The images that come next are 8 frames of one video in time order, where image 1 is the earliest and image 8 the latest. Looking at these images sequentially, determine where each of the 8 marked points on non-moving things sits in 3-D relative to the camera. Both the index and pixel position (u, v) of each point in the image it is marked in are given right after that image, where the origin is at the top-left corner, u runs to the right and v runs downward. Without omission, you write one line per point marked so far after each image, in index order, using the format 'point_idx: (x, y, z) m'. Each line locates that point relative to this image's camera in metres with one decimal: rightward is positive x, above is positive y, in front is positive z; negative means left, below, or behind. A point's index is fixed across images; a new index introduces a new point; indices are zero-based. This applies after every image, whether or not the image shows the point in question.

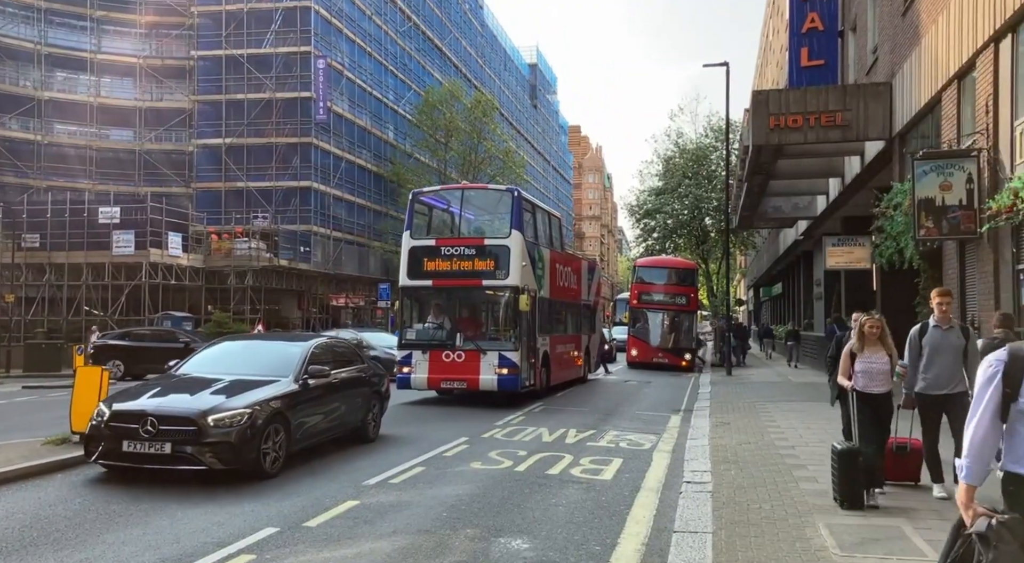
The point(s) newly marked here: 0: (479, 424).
0: (-0.6, -2.3, +13.0) m
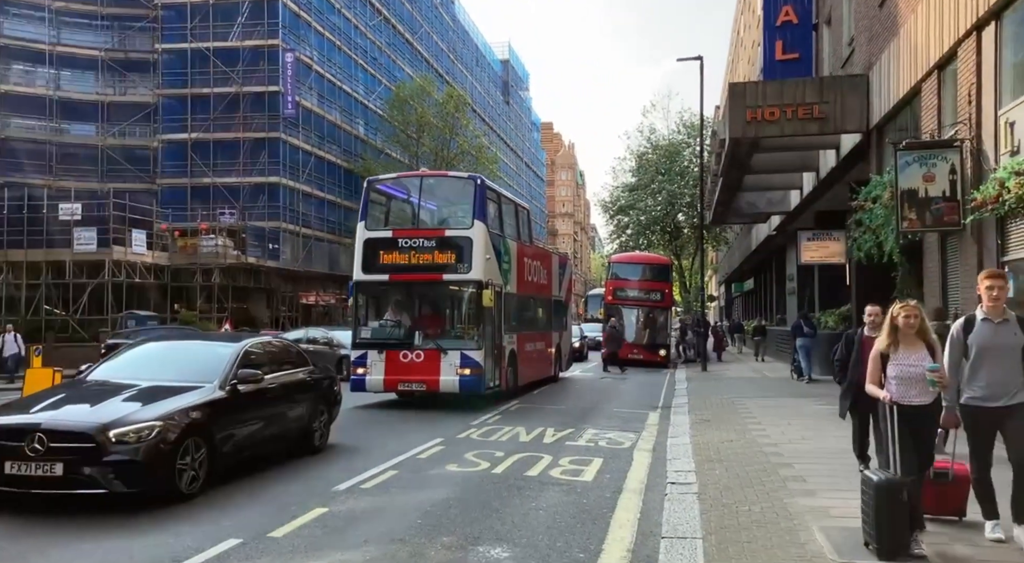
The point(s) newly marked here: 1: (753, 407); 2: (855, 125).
0: (-1.0, -2.2, +12.6) m
1: (+4.5, -2.4, +15.4) m
2: (+7.0, +3.2, +16.6) m
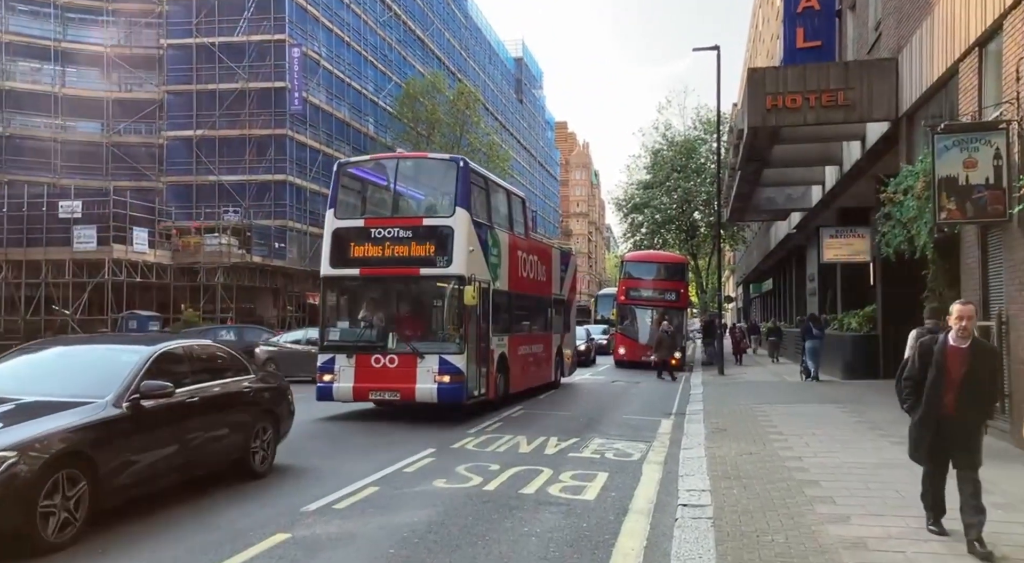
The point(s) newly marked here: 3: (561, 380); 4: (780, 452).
0: (-1.0, -2.2, +11.7) m
1: (+4.6, -2.3, +14.4) m
2: (+7.1, +3.2, +15.5) m
3: (+0.9, -2.4, +18.8) m
4: (+3.4, -2.2, +10.3) m
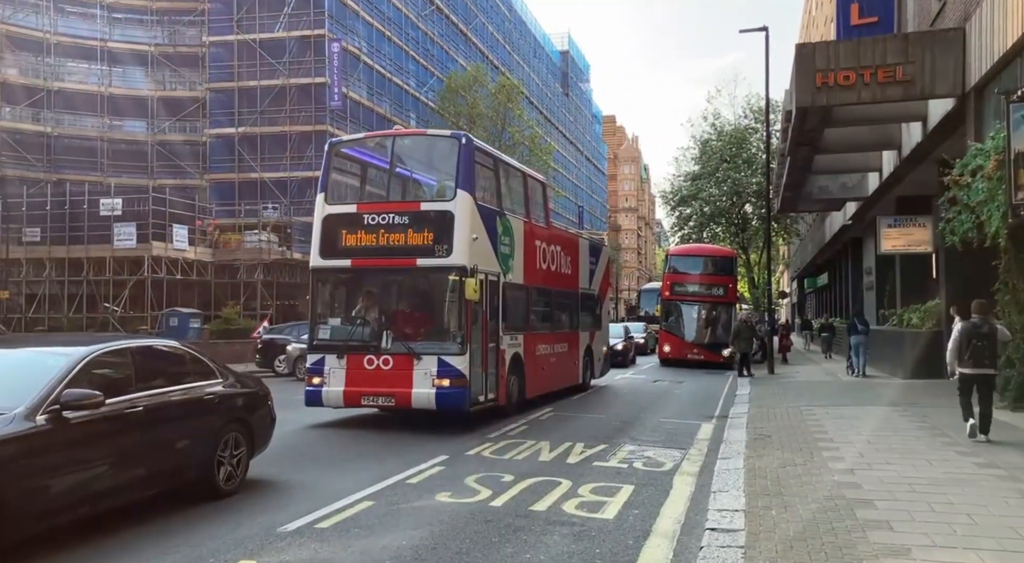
0: (-0.7, -2.1, +10.8) m
1: (+5.0, -2.2, +13.2) m
2: (+7.6, +3.4, +14.1) m
3: (+1.6, -2.2, +17.8) m
4: (+3.6, -2.0, +9.1) m
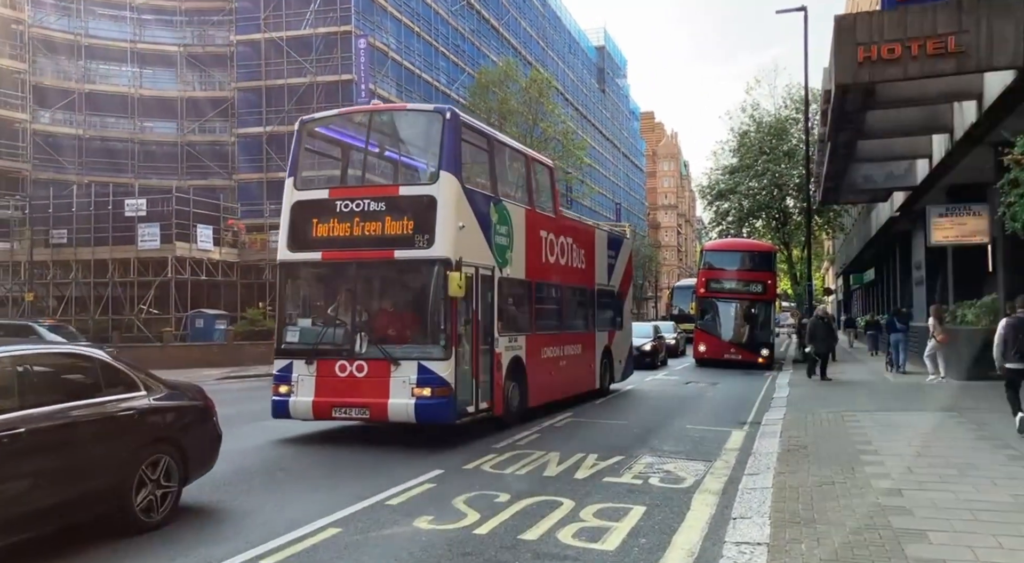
0: (-0.6, -2.1, +9.8) m
1: (+5.2, -2.1, +11.9) m
2: (+7.7, +3.5, +12.7) m
3: (+2.0, -2.2, +16.7) m
4: (+3.5, -2.0, +8.0) m
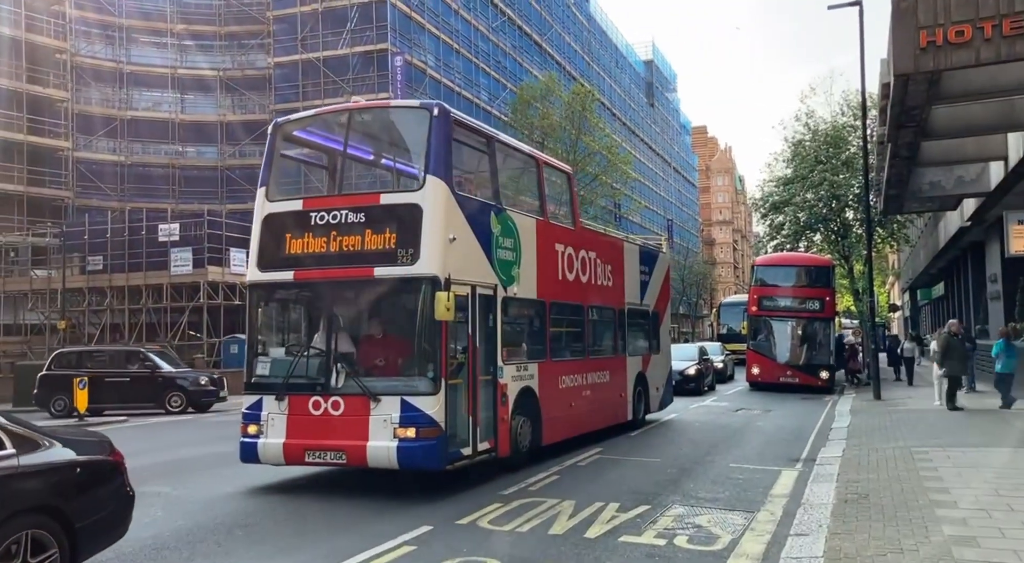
0: (-0.6, -2.3, +8.5) m
1: (+5.4, -2.3, +10.1) m
2: (+7.9, +3.3, +11.0) m
3: (+2.5, -2.5, +15.1) m
4: (+3.4, -2.1, +6.3) m
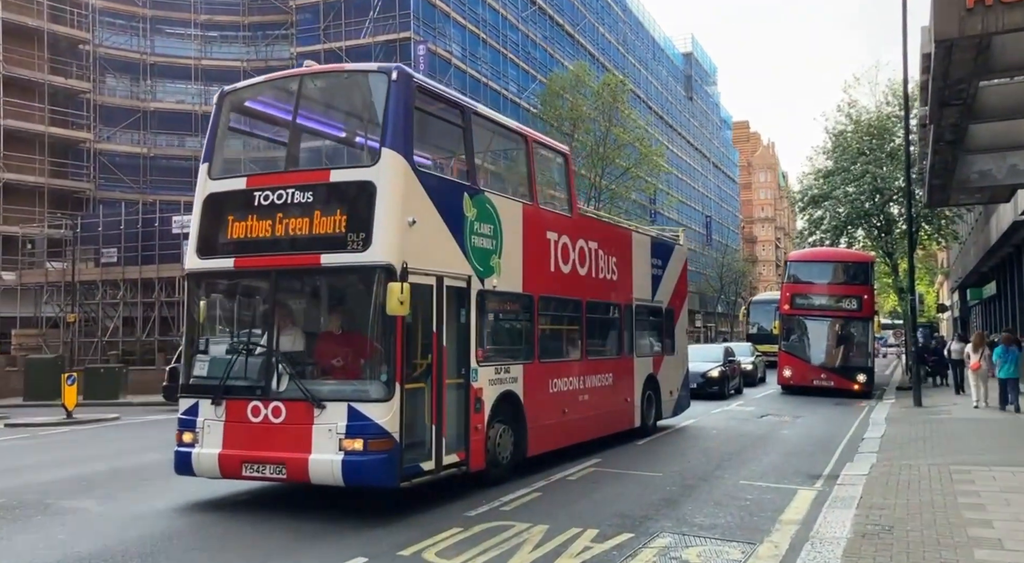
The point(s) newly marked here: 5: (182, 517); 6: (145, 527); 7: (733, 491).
0: (-1.0, -2.2, +7.3) m
1: (+5.1, -2.2, +8.7) m
2: (+7.7, +3.4, +9.4) m
3: (+2.5, -2.4, +13.8) m
4: (+3.0, -2.0, +5.0) m
5: (-3.1, -2.2, +7.7) m
6: (-3.3, -2.2, +7.3) m
7: (+2.6, -2.5, +9.6) m
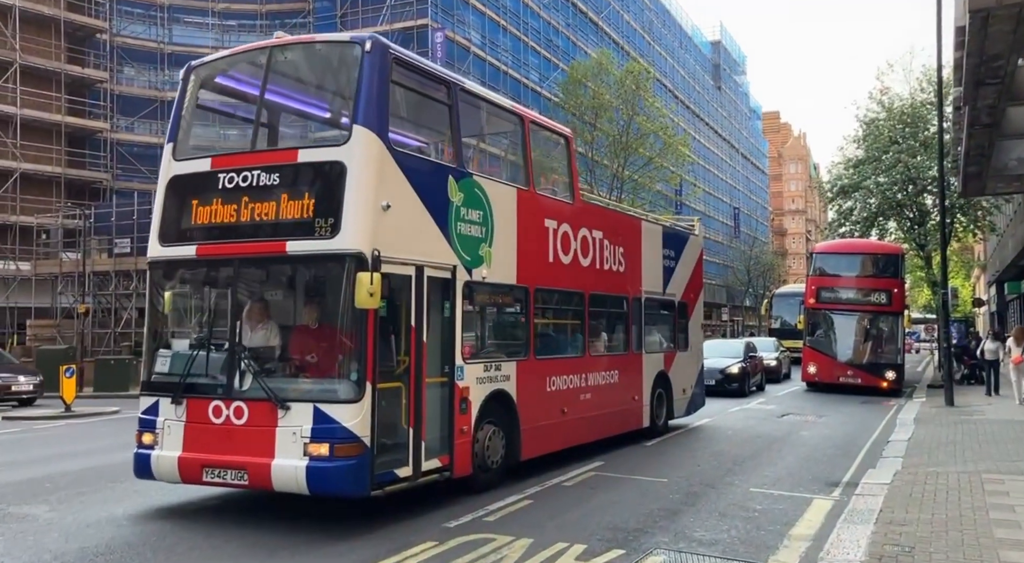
0: (-1.1, -2.1, +6.7) m
1: (+4.9, -2.2, +7.9) m
2: (+7.6, +3.4, +8.4) m
3: (+2.5, -2.3, +13.1) m
4: (+2.7, -2.0, +4.2) m
5: (-3.3, -2.1, +7.1) m
6: (-3.4, -2.1, +6.7) m
7: (+2.5, -2.4, +8.9) m
